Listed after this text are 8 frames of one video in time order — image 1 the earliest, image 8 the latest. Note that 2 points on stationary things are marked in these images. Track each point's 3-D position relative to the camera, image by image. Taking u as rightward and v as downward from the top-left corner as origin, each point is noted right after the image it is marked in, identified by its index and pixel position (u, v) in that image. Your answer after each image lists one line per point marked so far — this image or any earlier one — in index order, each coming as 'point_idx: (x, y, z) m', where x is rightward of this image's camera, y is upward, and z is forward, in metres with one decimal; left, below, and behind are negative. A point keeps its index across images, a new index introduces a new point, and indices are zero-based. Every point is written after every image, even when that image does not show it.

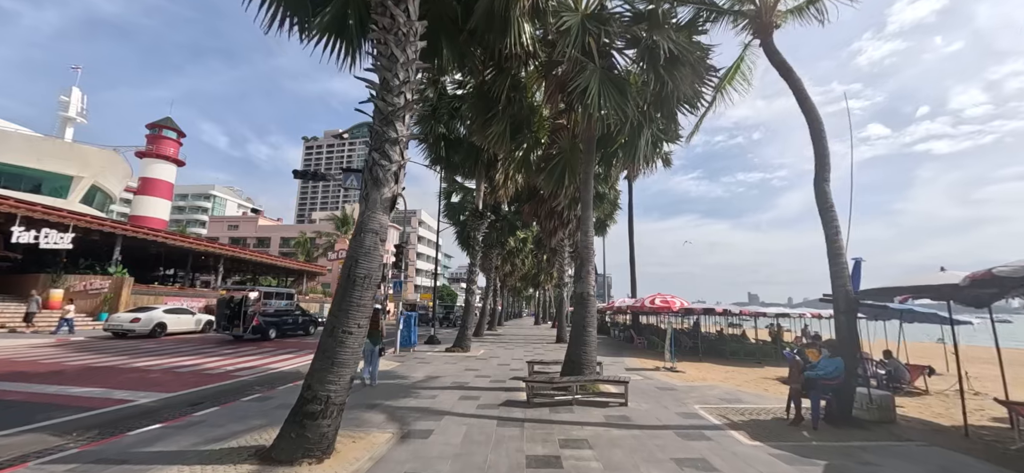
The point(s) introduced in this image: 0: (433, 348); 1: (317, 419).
0: (-3.3, -4.6, +16.6) m
1: (-2.1, -2.0, +4.4) m
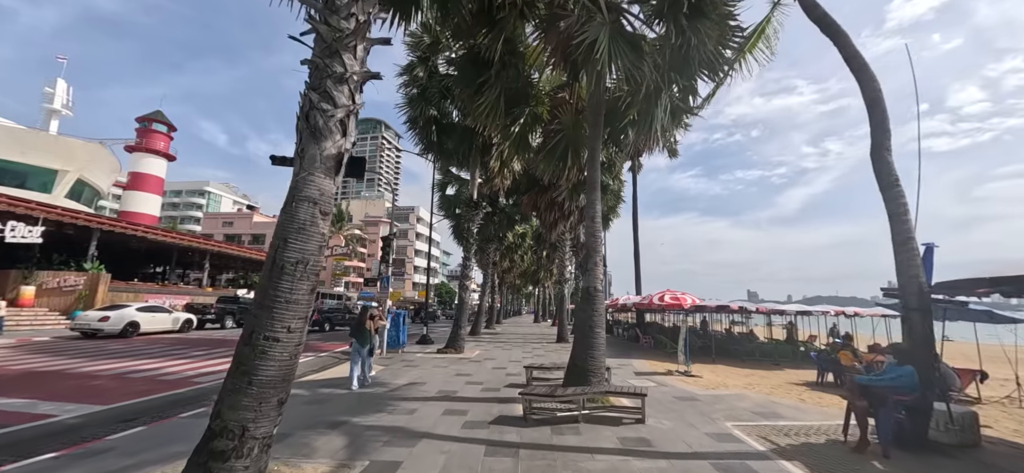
0: (-3.4, -4.3, +15.4) m
1: (-2.2, -1.7, +3.1) m
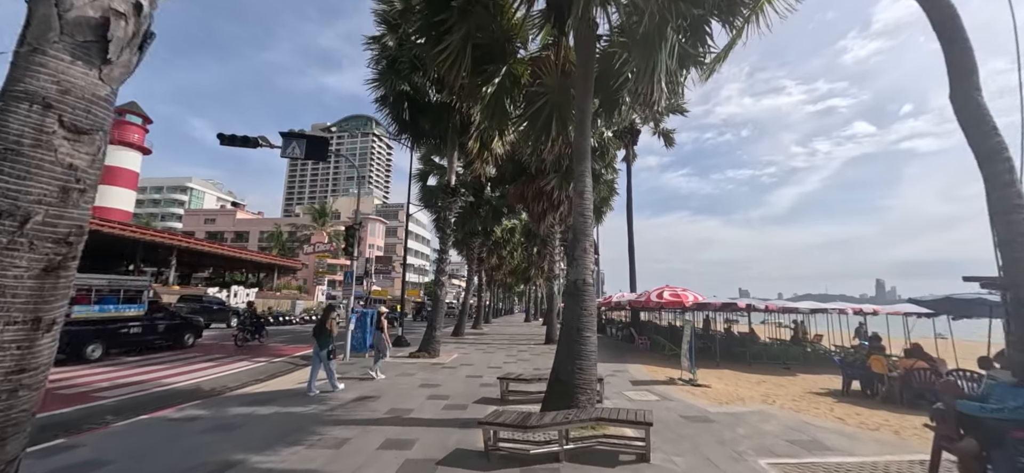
0: (-4.0, -4.0, +13.8) m
1: (-2.6, -1.4, +1.5) m
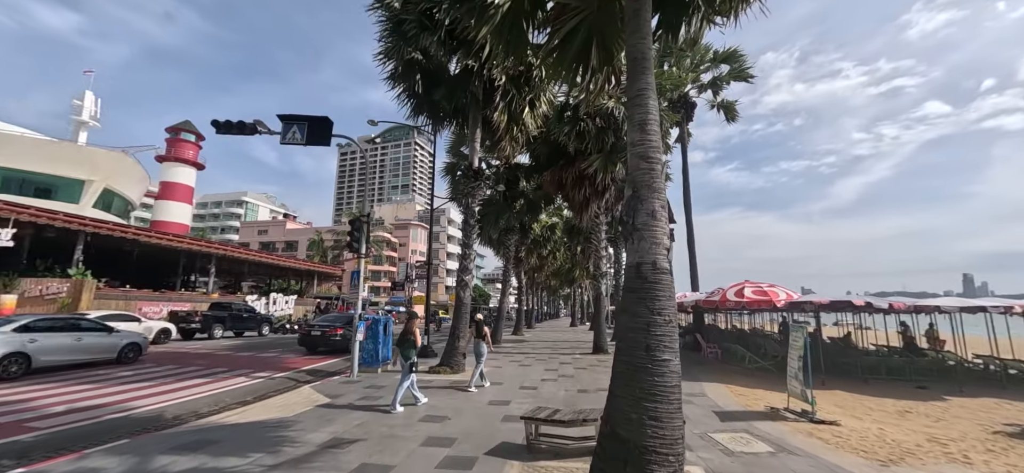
0: (-2.9, -3.8, +11.8) m
1: (-2.9, -1.1, -0.5) m
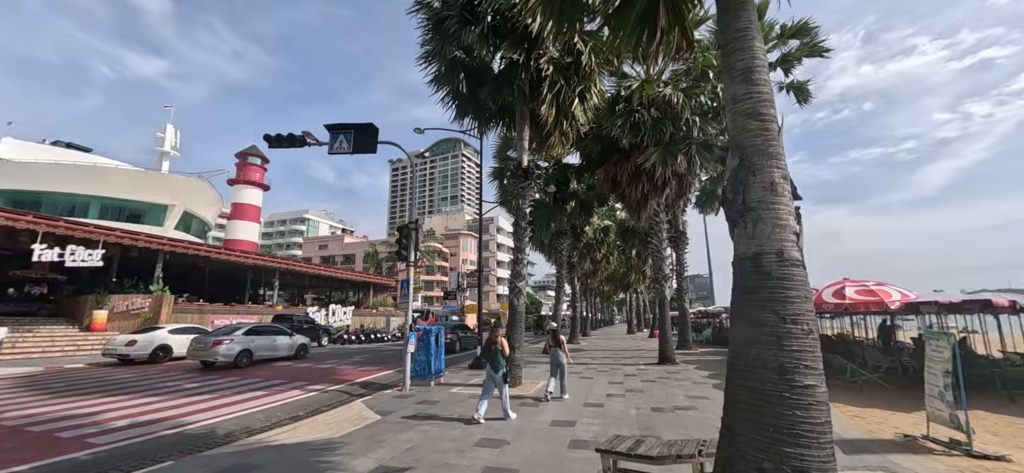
0: (-1.3, -3.9, +11.2) m
1: (-2.8, -1.1, -1.0) m
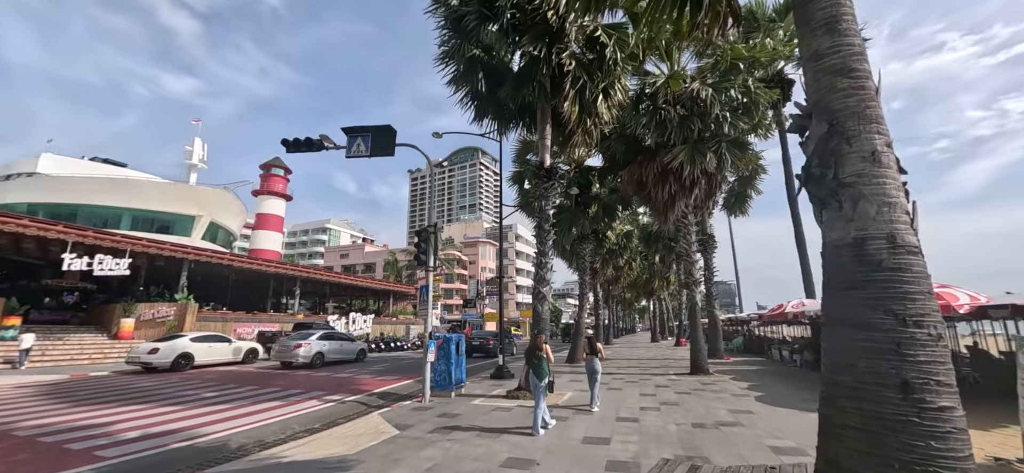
0: (-0.6, -4.0, +10.7) m
1: (-2.7, -1.0, -1.3) m
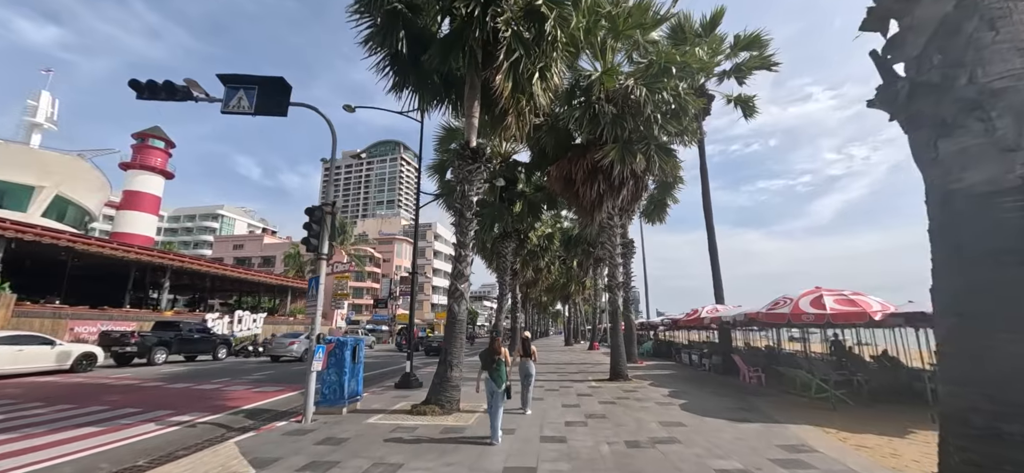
0: (-2.7, -3.7, +9.1) m
1: (-2.3, -0.5, -3.1) m
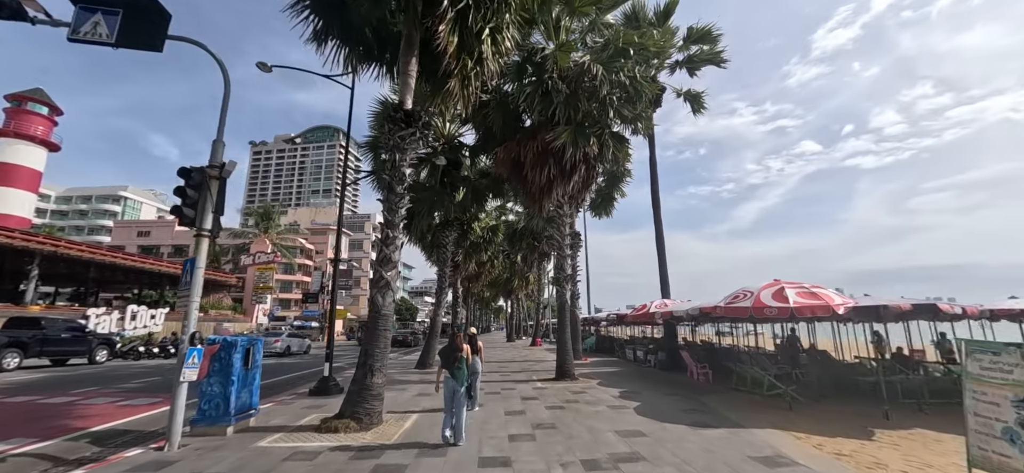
0: (-3.9, -3.3, +7.4) m
1: (-1.8, -0.2, -4.6) m
